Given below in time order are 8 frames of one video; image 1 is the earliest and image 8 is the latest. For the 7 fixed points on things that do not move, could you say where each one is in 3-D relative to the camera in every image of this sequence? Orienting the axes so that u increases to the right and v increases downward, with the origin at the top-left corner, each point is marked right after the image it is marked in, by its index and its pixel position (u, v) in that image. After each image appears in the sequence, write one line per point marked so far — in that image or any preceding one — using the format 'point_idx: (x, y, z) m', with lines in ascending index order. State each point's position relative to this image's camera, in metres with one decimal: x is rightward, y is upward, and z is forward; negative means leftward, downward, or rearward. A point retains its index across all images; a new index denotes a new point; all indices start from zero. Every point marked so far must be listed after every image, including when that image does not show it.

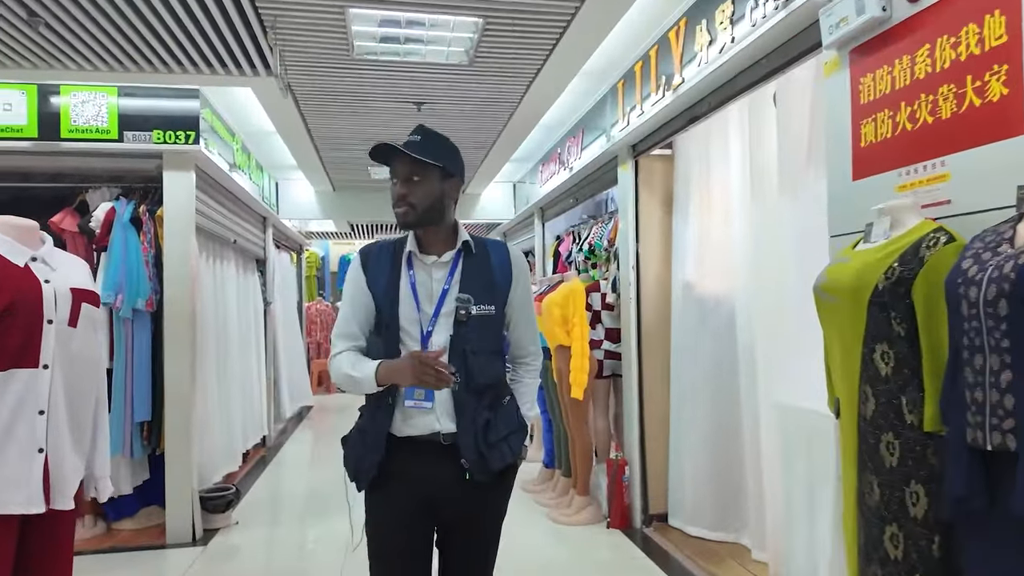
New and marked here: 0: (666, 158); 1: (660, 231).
0: (+0.8, +0.7, +3.9) m
1: (+0.8, +0.3, +3.9) m
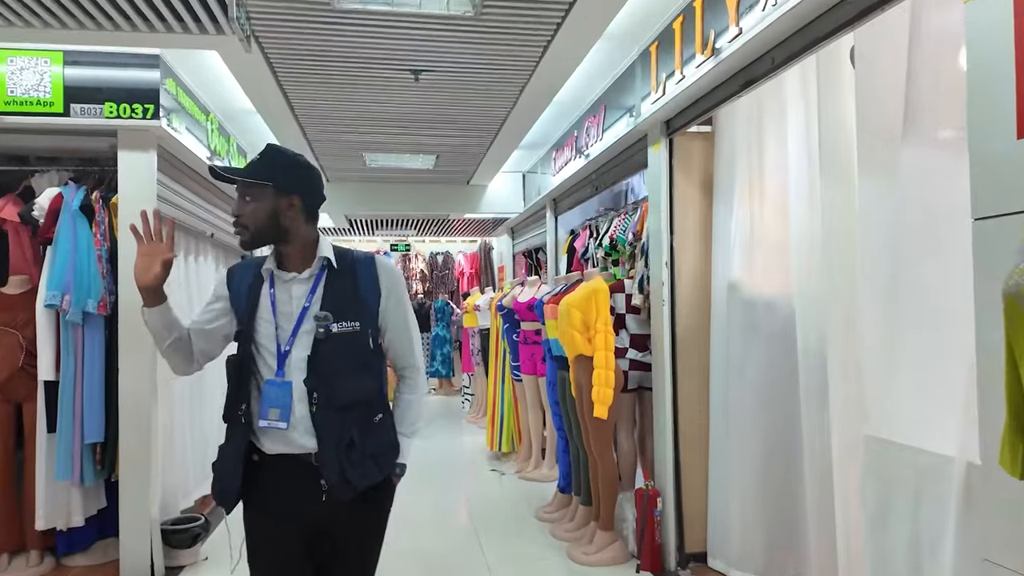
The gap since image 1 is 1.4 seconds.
0: (+0.9, +0.7, +3.4) m
1: (+0.9, +0.3, +3.4) m
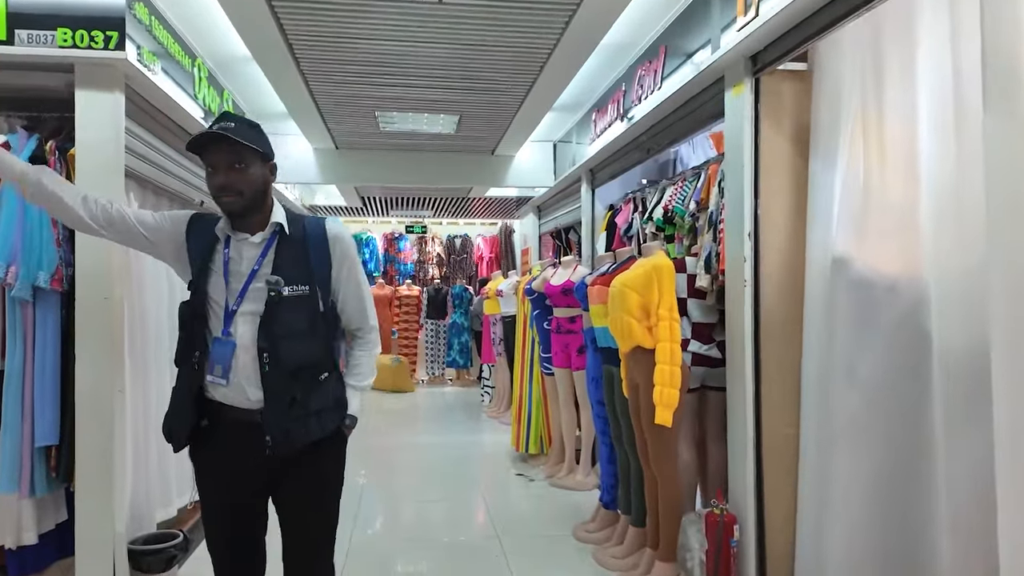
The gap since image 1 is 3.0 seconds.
0: (+1.1, +0.8, +2.7) m
1: (+1.0, +0.4, +2.7) m
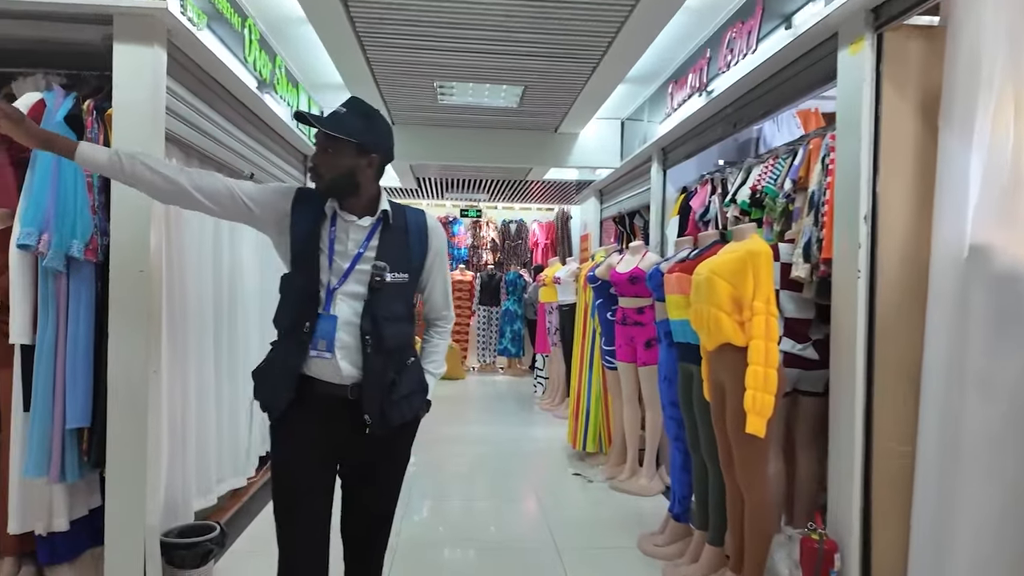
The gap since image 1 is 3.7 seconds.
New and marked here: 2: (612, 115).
0: (+1.3, +0.8, +2.3) m
1: (+1.3, +0.4, +2.3) m
2: (+0.8, +1.3, +5.5) m
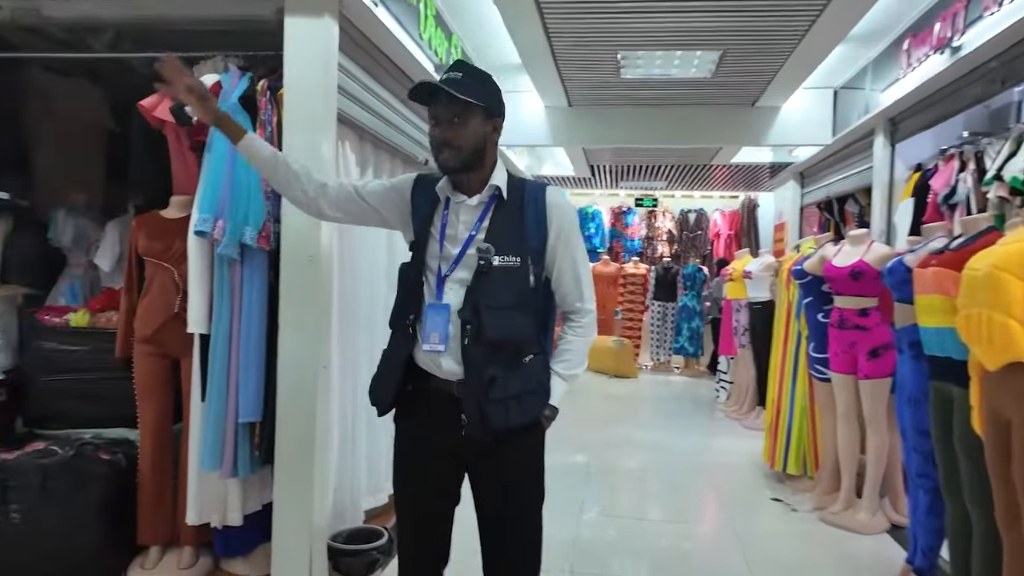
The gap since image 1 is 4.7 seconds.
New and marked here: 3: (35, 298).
0: (+1.9, +0.8, +1.6) m
1: (+1.8, +0.4, +1.6) m
2: (+2.1, +1.4, +4.8) m
3: (-1.8, 0.0, +2.7) m
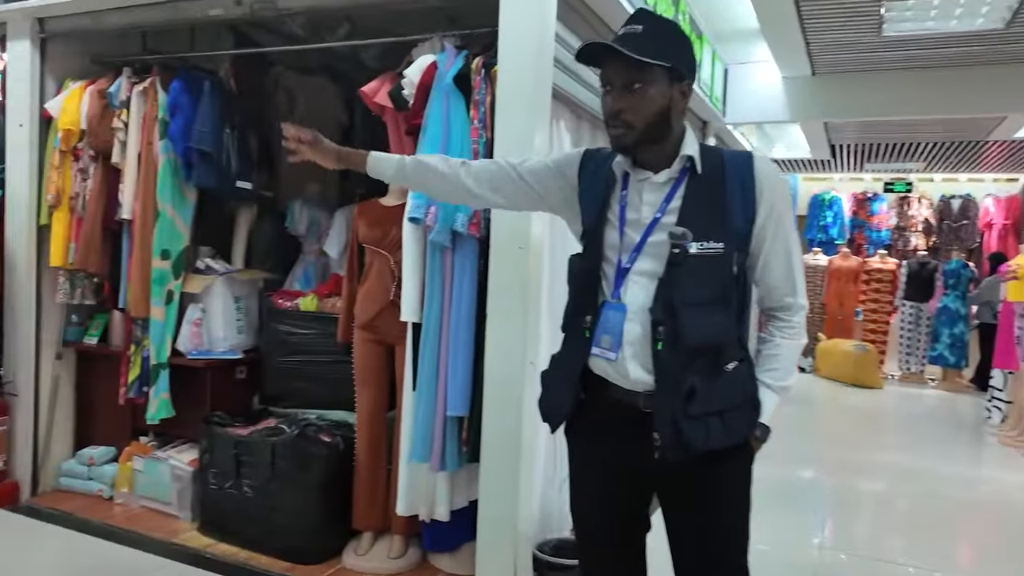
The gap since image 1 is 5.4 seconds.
0: (+2.2, +0.8, +0.7) m
1: (+2.2, +0.4, +0.7) m
2: (+3.4, +1.3, +3.7) m
3: (-0.9, 0.0, +2.8) m
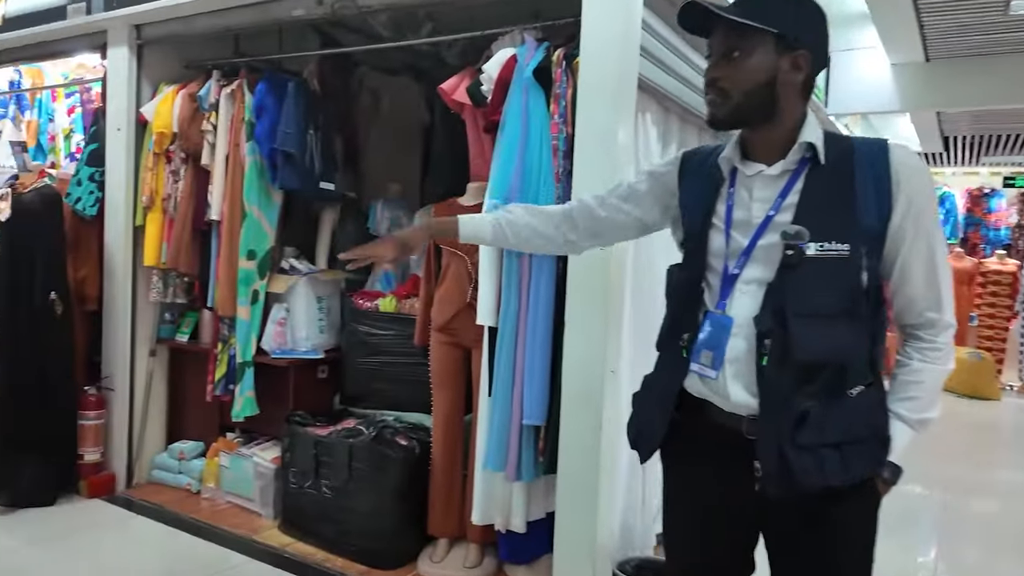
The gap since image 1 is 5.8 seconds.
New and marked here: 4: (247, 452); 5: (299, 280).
0: (+2.3, +0.8, +0.3) m
1: (+2.2, +0.4, +0.4) m
2: (+3.8, +1.3, +3.2) m
3: (-0.6, 0.0, +2.8) m
4: (-0.9, -0.6, +2.6) m
5: (-0.8, 0.0, +2.6) m
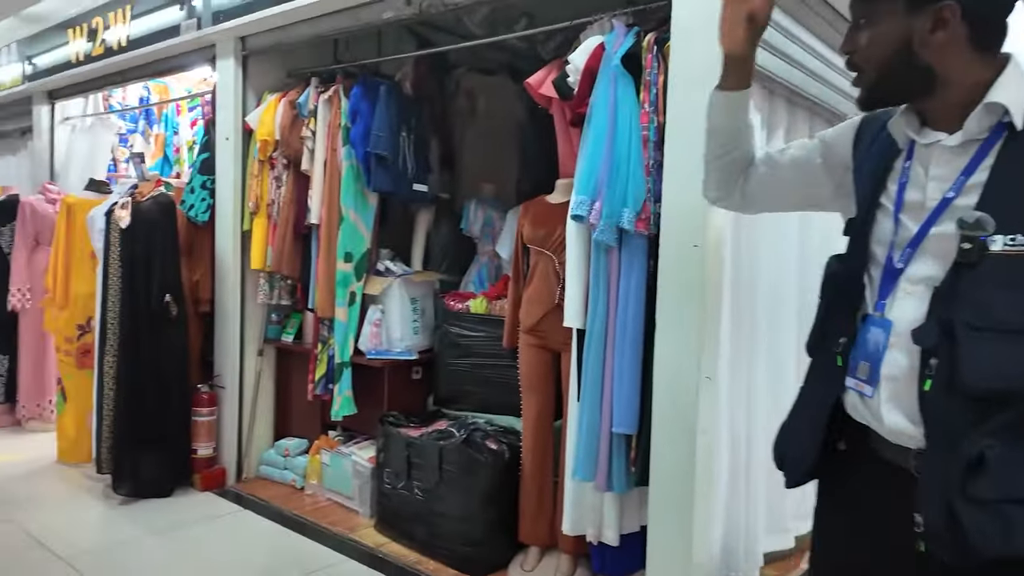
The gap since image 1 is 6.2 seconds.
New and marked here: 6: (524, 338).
0: (+2.2, +0.8, -0.1) m
1: (+2.2, +0.4, -0.1) m
2: (+4.2, +1.3, +2.5) m
3: (-0.2, 0.0, +2.8) m
4: (-0.6, -0.6, +2.6) m
5: (-0.4, 0.0, +2.6) m
6: (0.0, -0.2, +2.2) m
